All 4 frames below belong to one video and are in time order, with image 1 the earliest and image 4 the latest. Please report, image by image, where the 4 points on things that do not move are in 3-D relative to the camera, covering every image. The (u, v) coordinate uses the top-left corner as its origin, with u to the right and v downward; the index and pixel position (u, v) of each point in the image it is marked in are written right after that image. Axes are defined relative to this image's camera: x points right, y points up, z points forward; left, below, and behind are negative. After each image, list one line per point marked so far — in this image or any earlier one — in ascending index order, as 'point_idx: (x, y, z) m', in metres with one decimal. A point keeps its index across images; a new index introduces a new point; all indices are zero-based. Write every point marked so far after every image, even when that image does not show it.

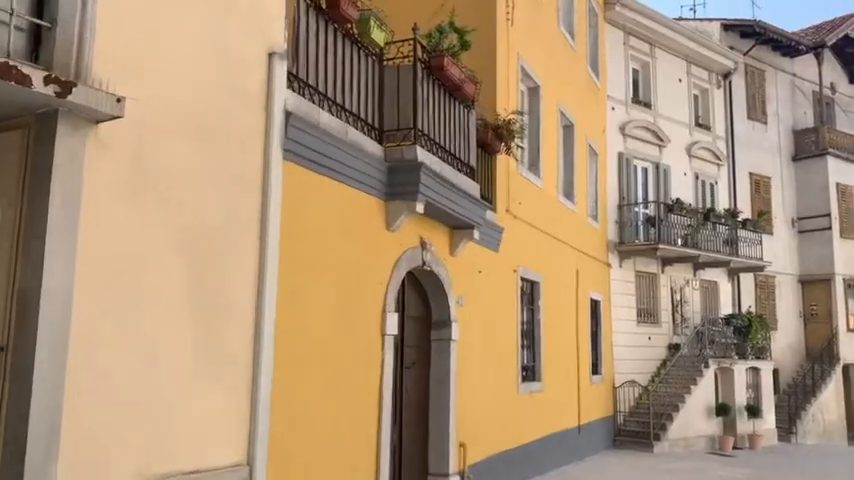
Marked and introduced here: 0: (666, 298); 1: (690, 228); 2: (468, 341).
0: (+5.9, -1.4, +18.3) m
1: (+6.4, +0.3, +18.1) m
2: (+0.5, -1.1, +8.6) m
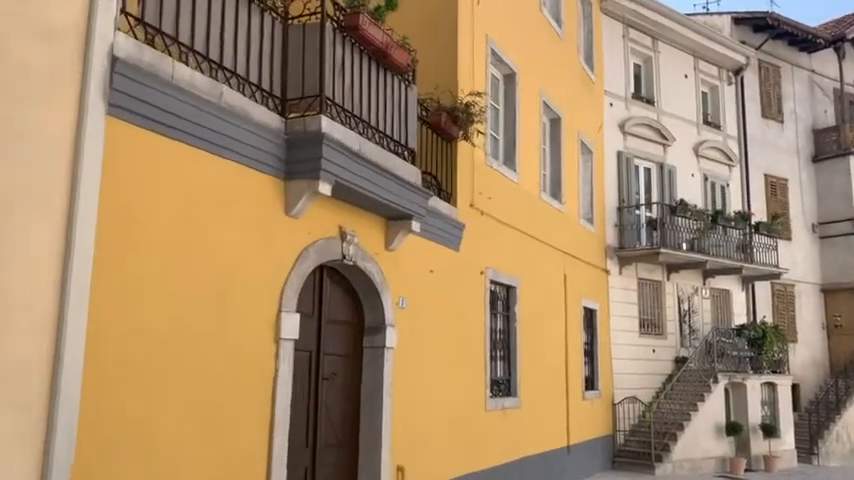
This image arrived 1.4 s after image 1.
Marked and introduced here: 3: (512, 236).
0: (+5.6, -1.5, +17.0) m
1: (+6.1, +0.2, +16.9) m
2: (-0.2, -1.1, +7.5) m
3: (+1.2, +0.1, +10.8) m
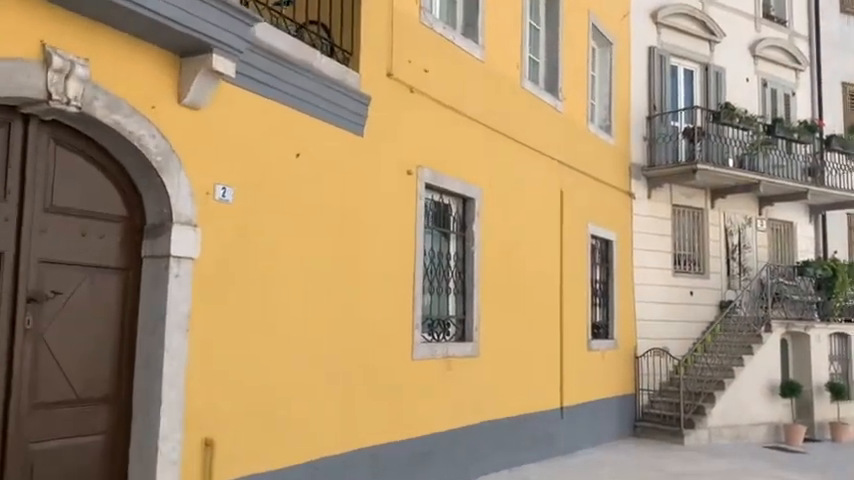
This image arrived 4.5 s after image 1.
0: (+5.4, 0.0, +13.8) m
1: (+5.9, +1.7, +13.6) m
2: (-1.2, -0.1, +4.9) m
3: (+0.4, +1.2, +8.0) m
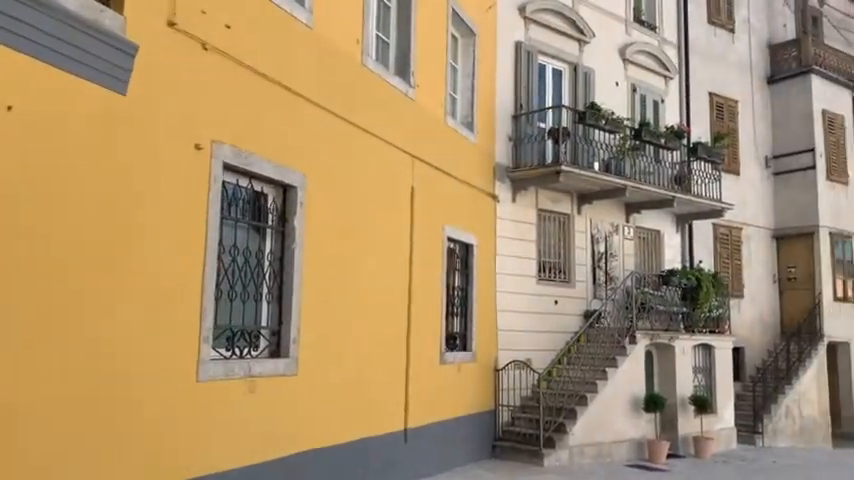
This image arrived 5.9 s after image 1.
0: (+2.8, -0.2, +13.2) m
1: (+3.4, +1.6, +13.1) m
2: (-2.5, 0.0, +3.5) m
3: (-1.3, +1.2, +6.8) m
